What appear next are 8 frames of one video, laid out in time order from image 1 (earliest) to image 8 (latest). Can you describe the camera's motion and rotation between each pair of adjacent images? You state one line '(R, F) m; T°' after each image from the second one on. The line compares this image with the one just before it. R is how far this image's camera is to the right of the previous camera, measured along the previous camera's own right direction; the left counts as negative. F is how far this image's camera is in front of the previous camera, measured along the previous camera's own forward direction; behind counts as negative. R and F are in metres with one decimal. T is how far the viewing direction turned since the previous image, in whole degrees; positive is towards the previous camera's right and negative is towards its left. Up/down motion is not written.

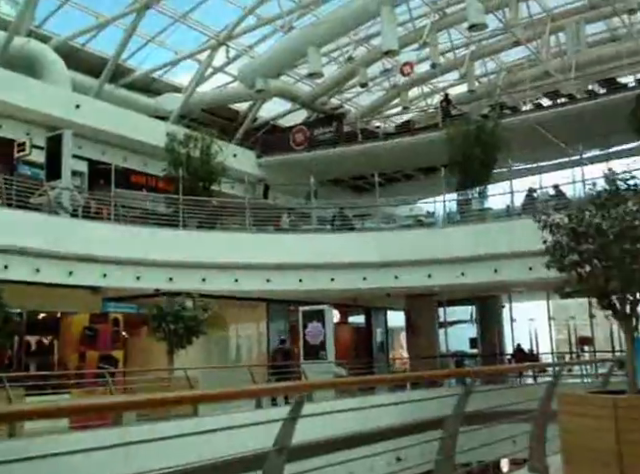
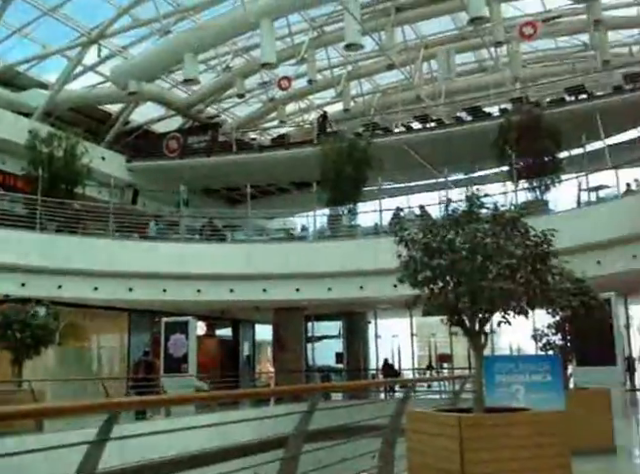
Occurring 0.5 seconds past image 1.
(+0.2, +0.4) m; +12°
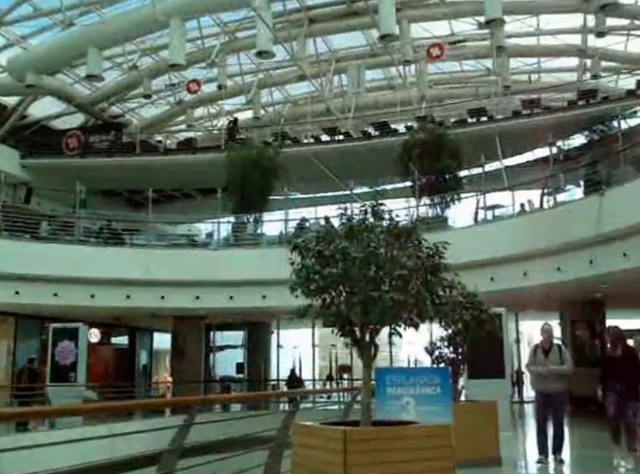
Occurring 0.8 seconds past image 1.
(+0.2, +0.2) m; +8°
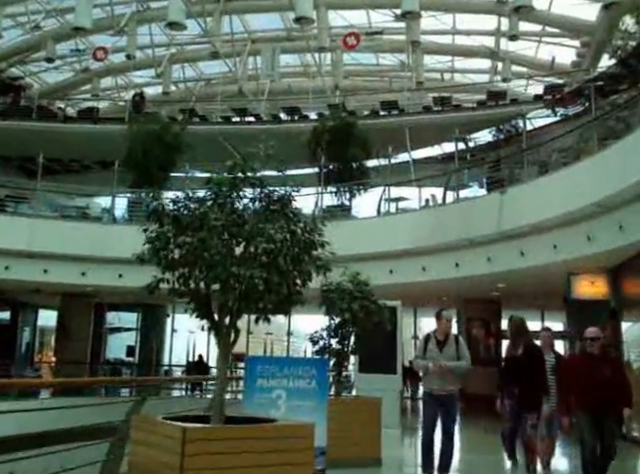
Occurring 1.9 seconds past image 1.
(+0.4, +0.6) m; +8°
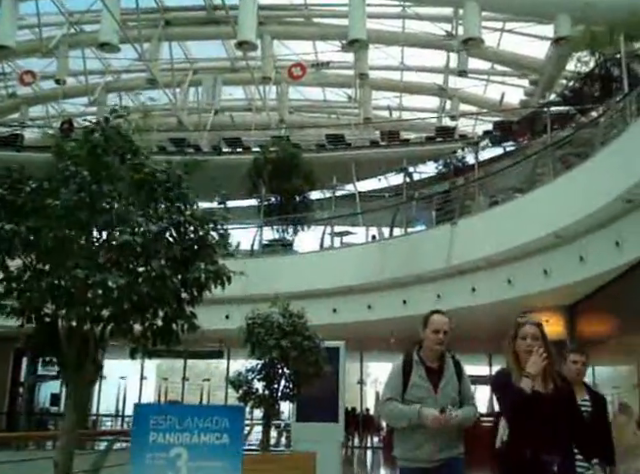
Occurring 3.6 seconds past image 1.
(+0.2, +1.2) m; +5°
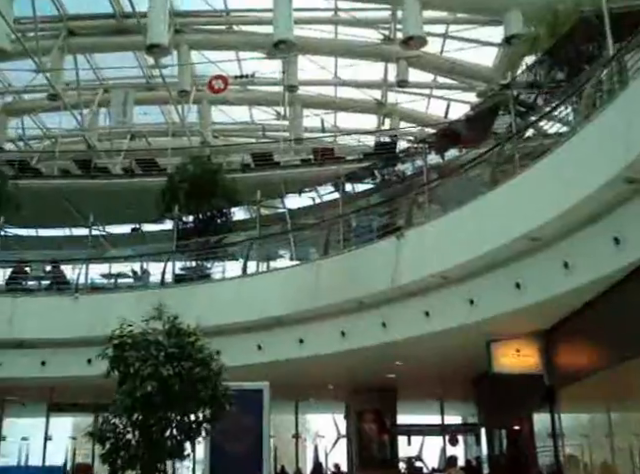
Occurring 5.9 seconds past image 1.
(+0.3, +2.3) m; +6°
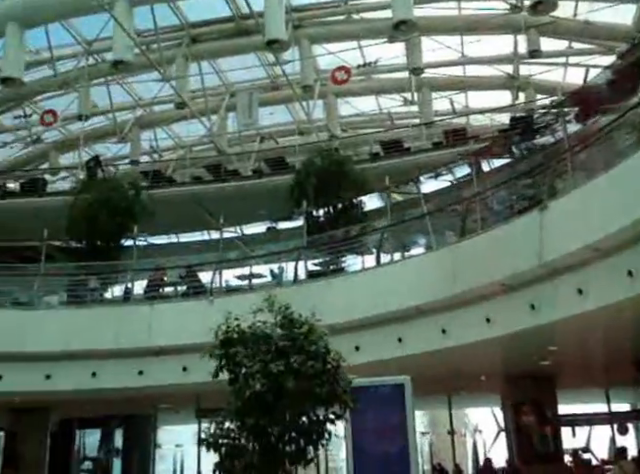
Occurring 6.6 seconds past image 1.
(+0.1, +0.5) m; -13°
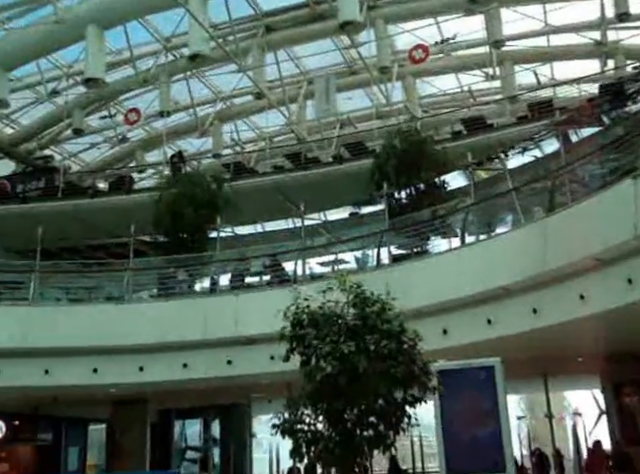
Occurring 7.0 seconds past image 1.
(+0.1, +0.1) m; -8°
